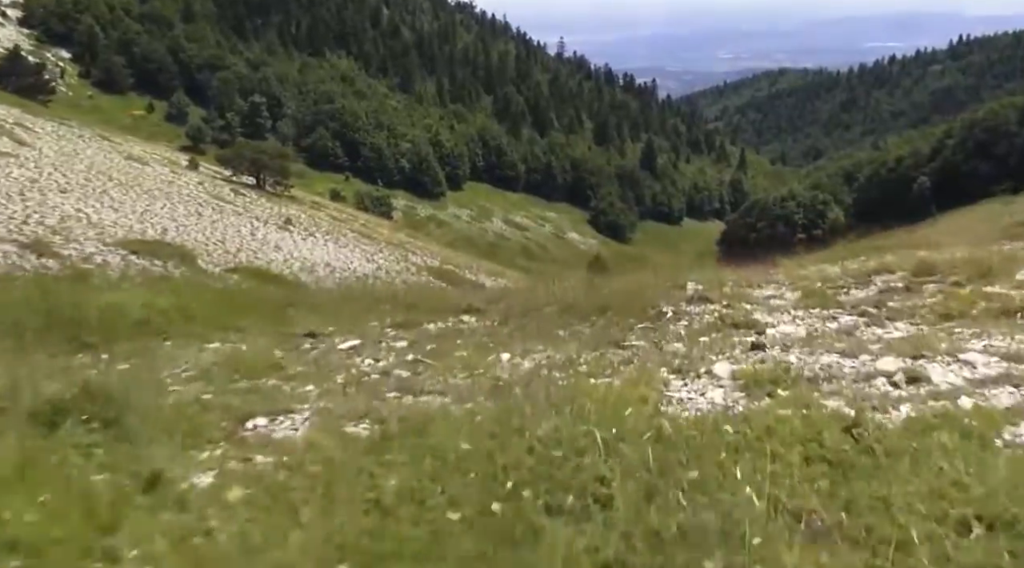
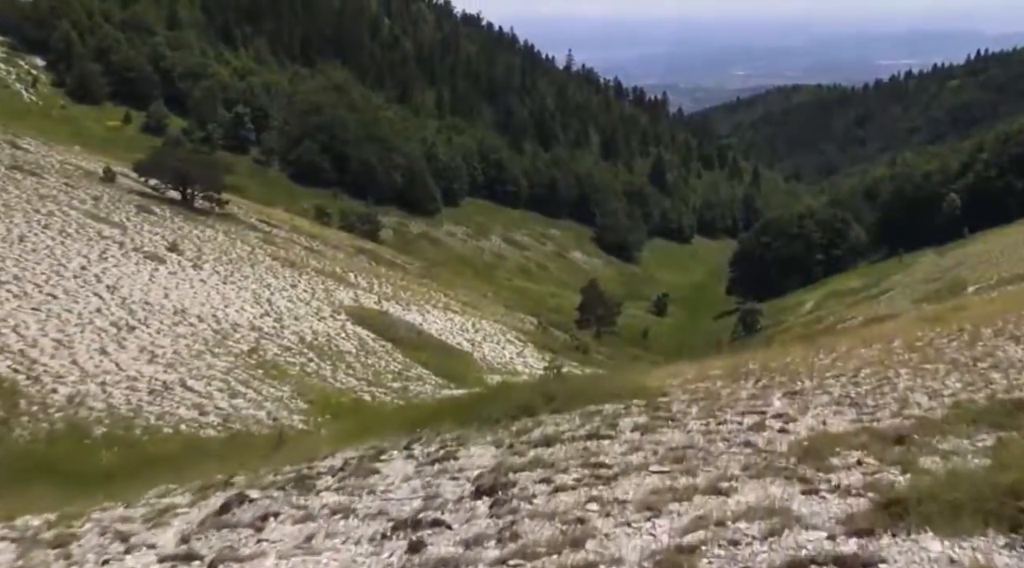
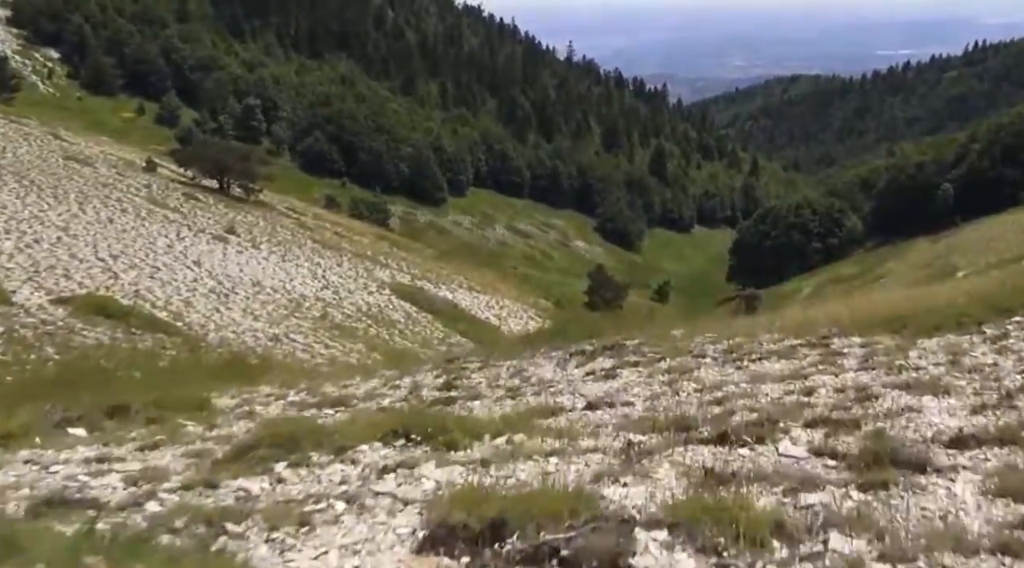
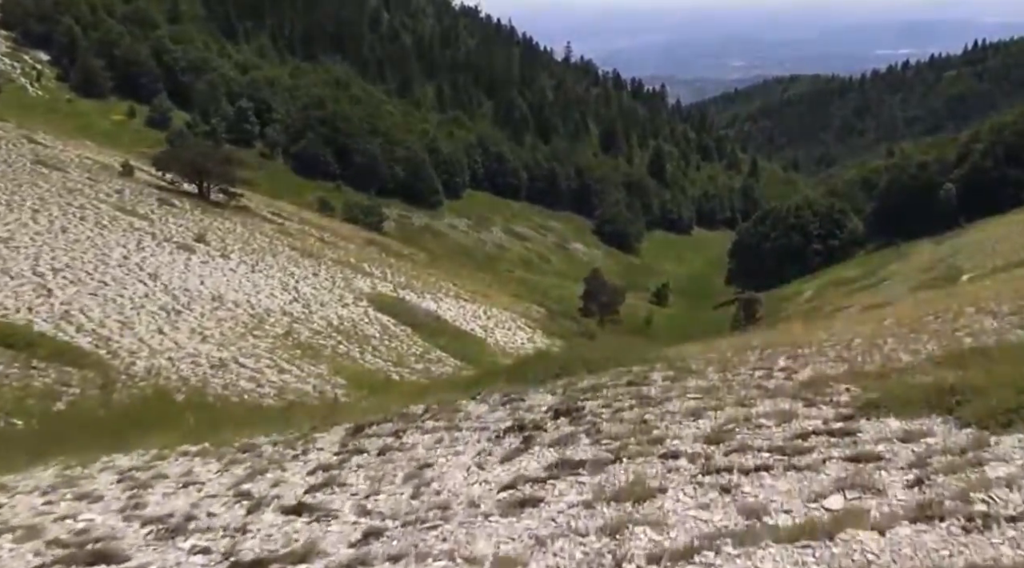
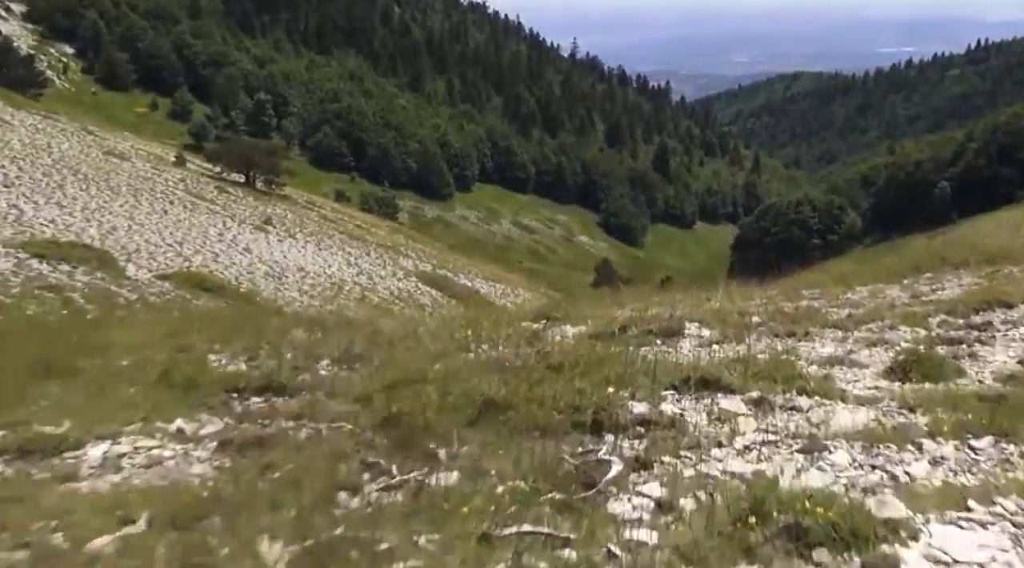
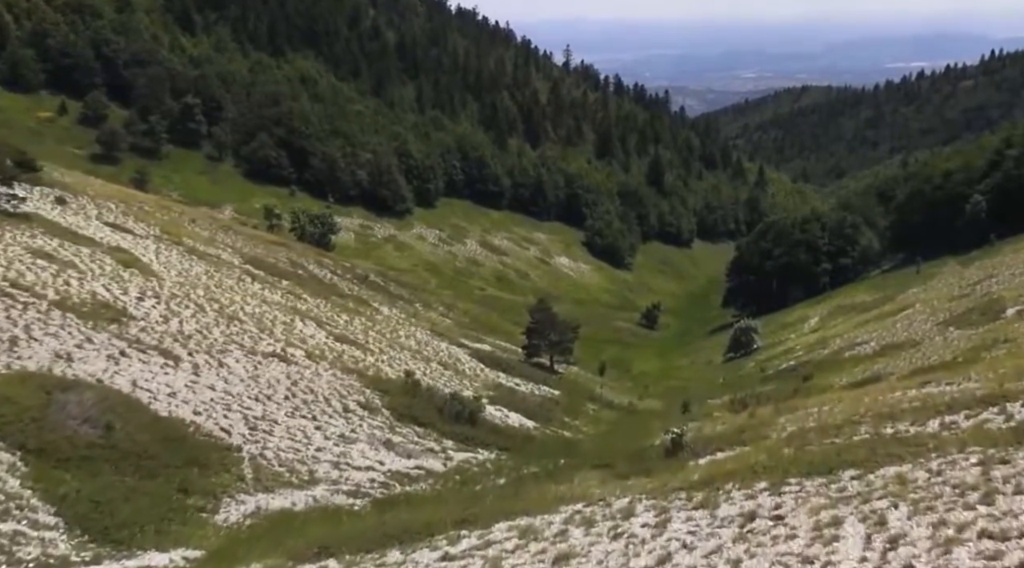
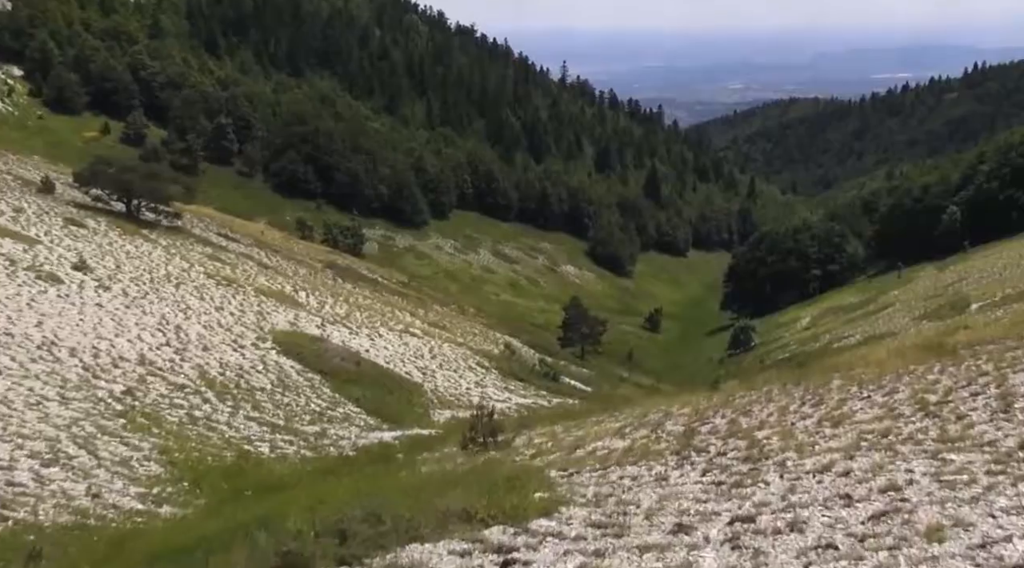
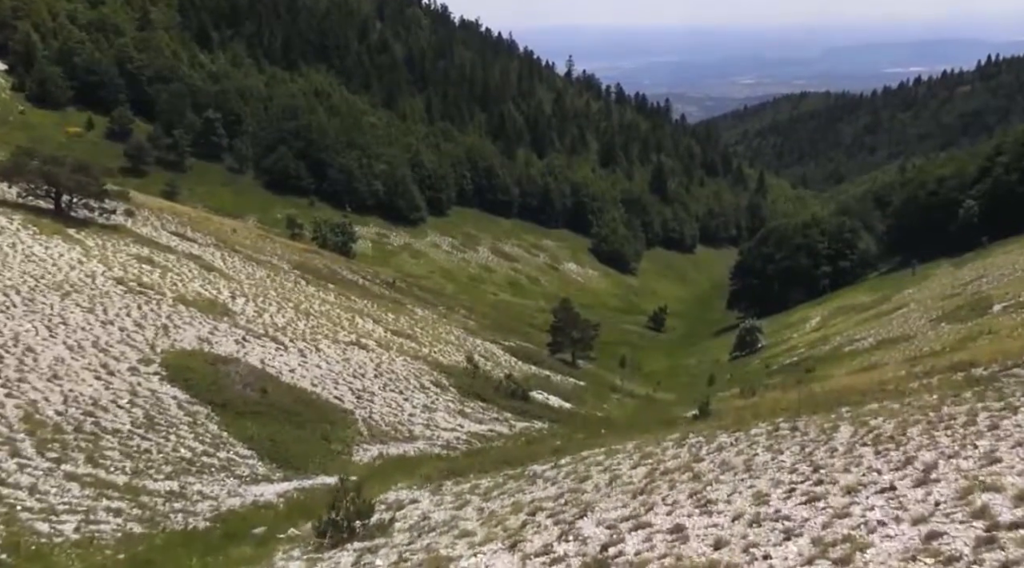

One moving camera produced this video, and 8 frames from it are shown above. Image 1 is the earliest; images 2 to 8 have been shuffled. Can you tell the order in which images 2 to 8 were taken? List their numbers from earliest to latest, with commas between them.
5, 3, 4, 2, 7, 8, 6
